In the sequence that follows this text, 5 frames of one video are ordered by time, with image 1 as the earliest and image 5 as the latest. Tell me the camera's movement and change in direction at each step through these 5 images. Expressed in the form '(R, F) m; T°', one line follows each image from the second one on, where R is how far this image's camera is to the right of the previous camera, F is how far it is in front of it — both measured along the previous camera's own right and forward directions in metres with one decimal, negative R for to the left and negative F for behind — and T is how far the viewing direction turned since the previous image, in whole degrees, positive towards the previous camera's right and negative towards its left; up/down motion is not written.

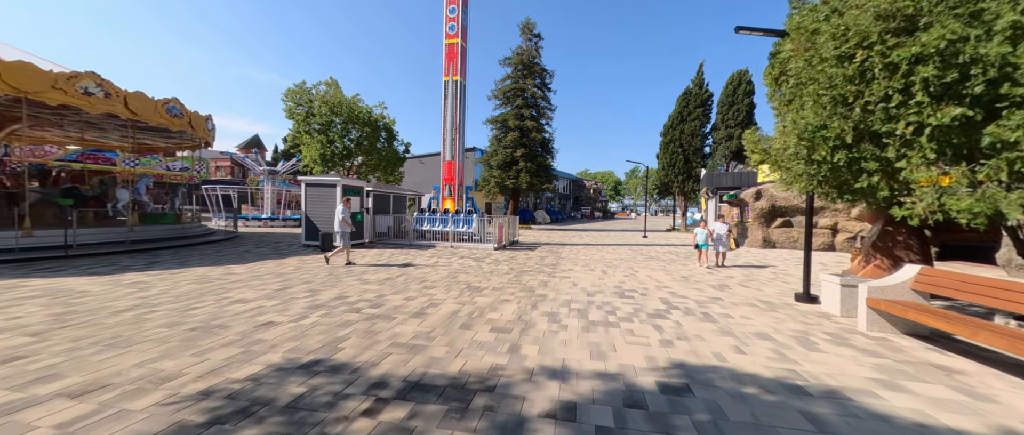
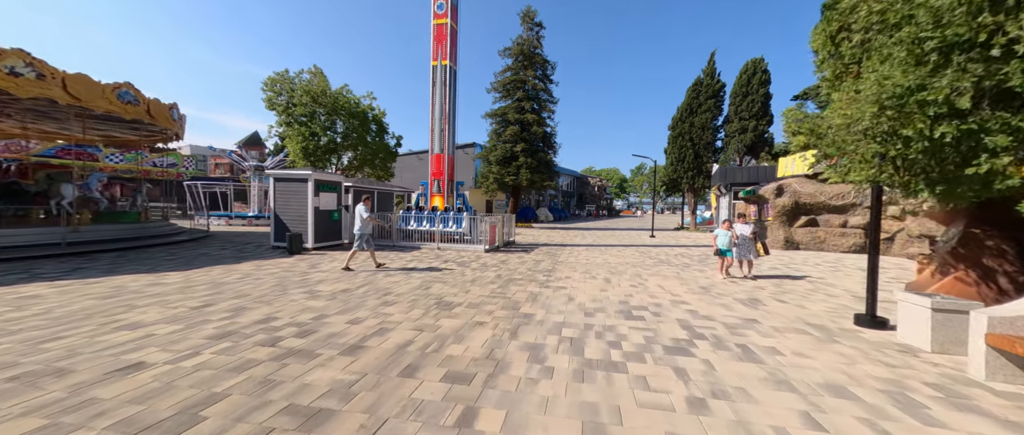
(+0.4, +1.4) m; -1°
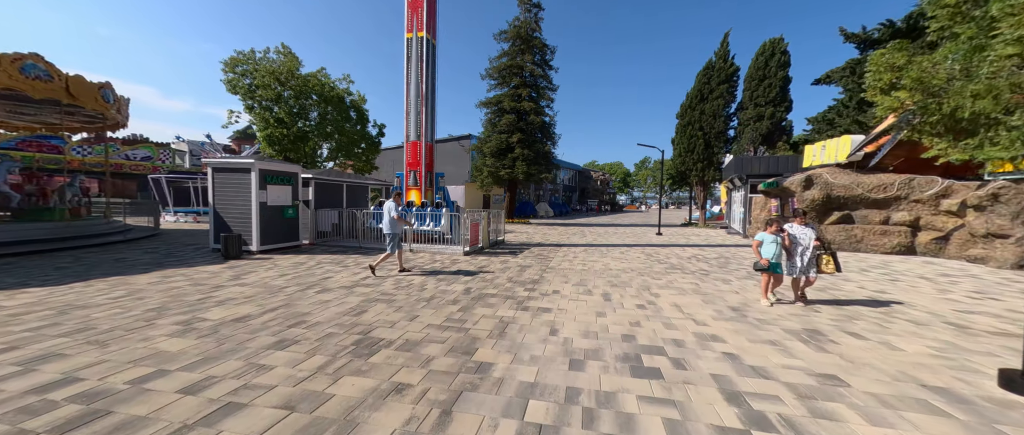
(+0.6, +1.8) m; -1°
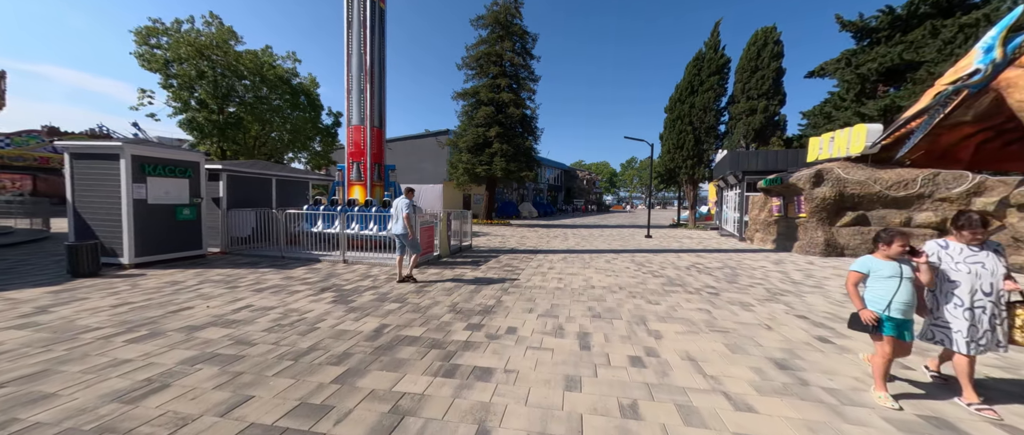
(+0.7, +2.0) m; +2°
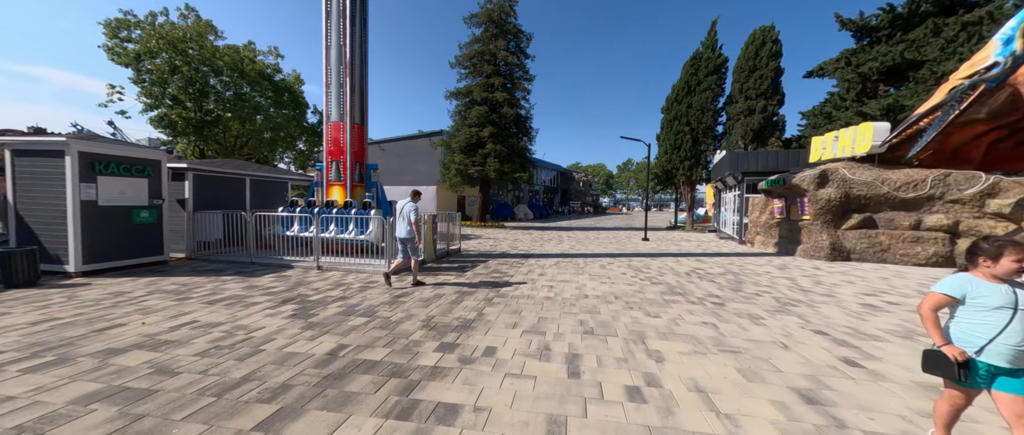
(+0.2, +0.6) m; +1°
